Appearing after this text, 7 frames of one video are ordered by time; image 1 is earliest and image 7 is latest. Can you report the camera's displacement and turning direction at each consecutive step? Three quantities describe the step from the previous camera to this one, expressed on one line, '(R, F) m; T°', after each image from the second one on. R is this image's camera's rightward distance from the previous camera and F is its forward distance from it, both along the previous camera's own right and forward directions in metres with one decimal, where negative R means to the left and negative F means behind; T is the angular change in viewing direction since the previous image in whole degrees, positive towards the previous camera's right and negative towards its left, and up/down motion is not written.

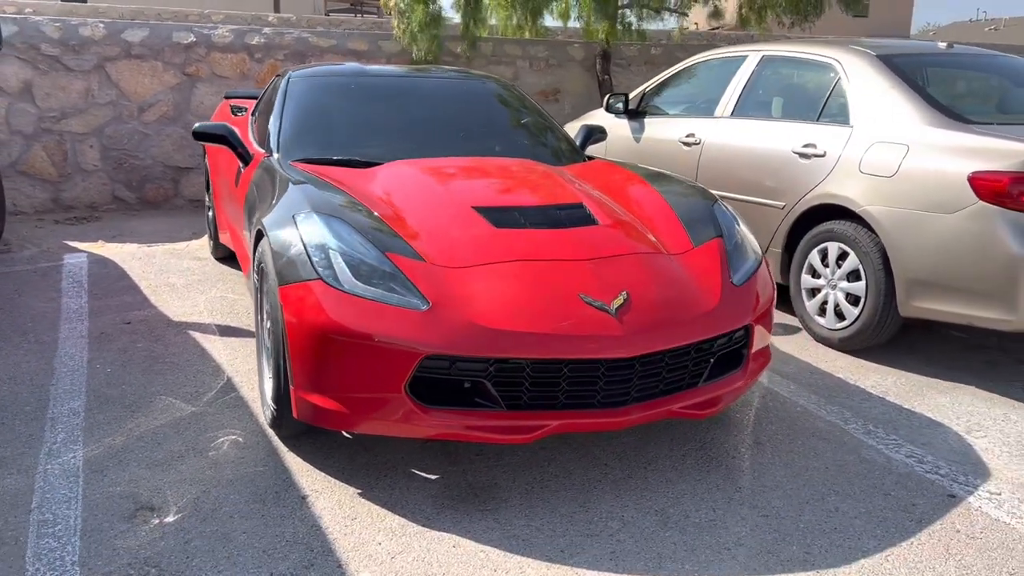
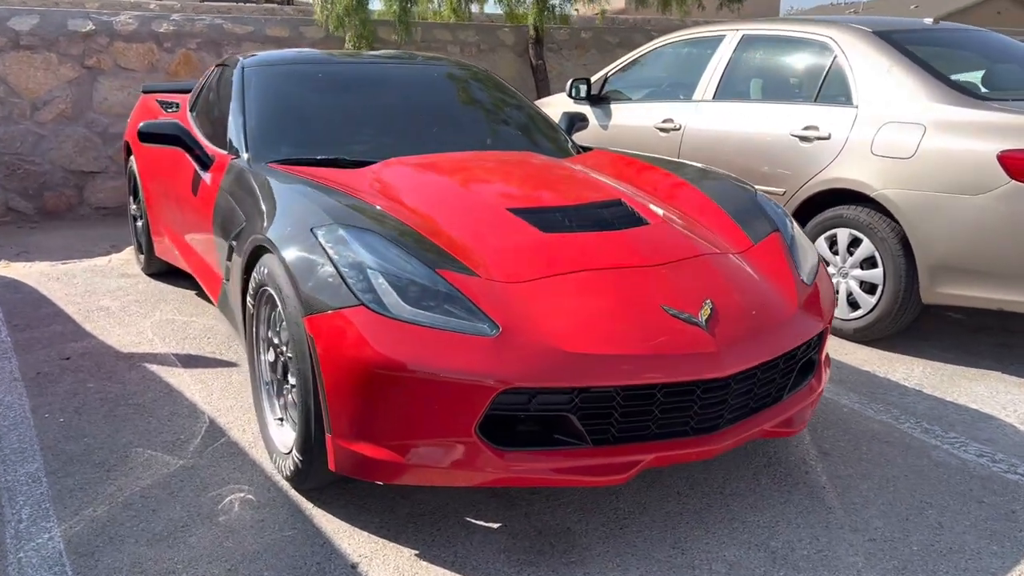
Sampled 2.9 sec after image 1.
(-0.5, +0.4) m; +7°
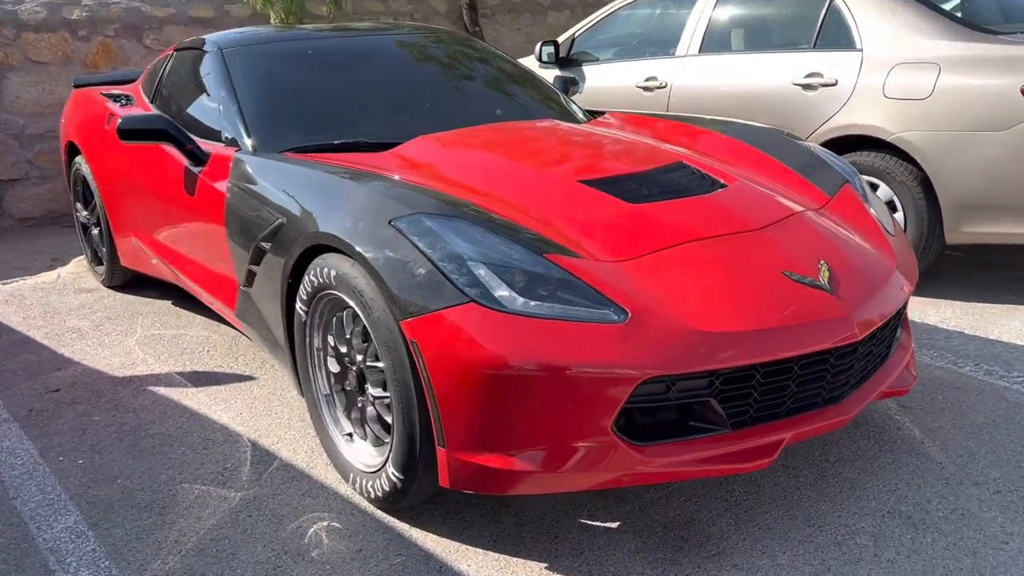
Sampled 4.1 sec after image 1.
(-0.5, +0.2) m; +6°
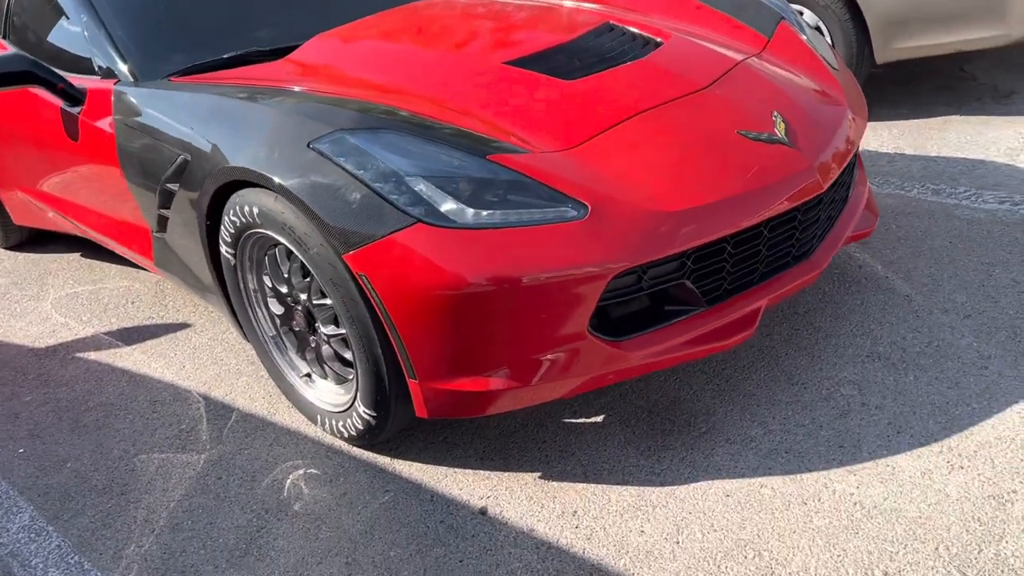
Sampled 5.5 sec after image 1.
(-0.1, +0.2) m; +4°
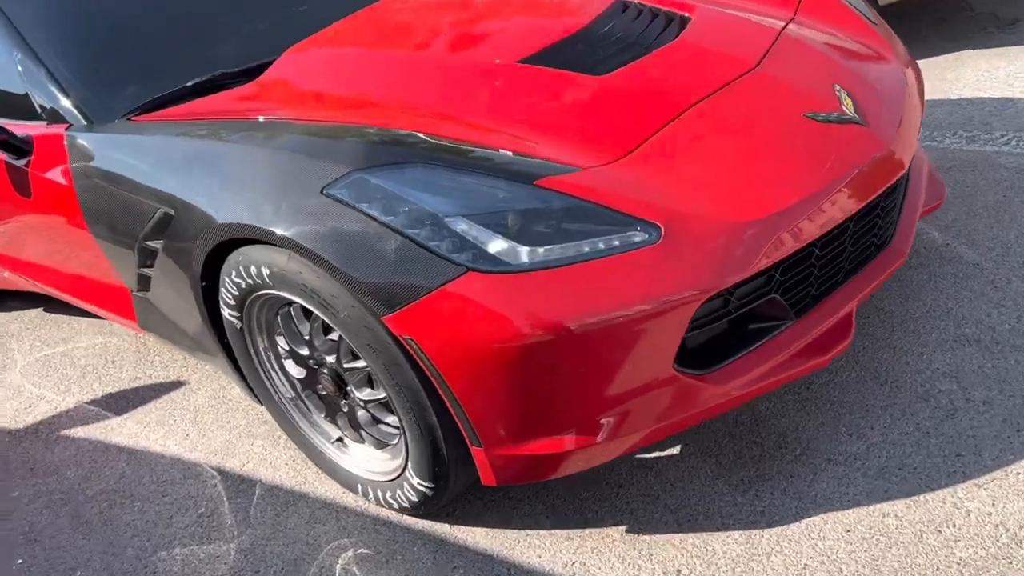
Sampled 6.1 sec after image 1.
(-0.2, +0.3) m; +3°
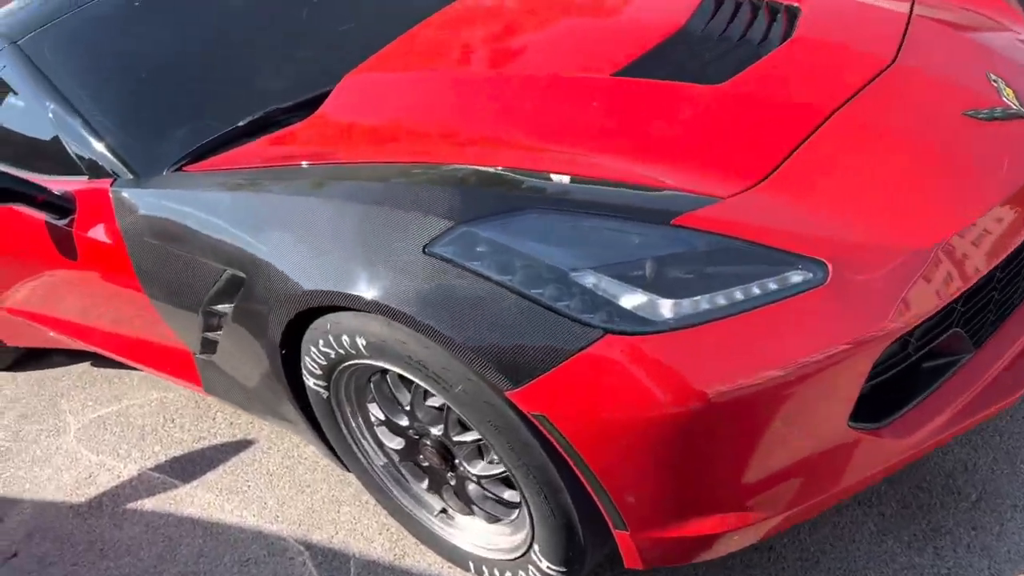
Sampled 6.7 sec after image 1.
(-0.2, +0.2) m; -1°
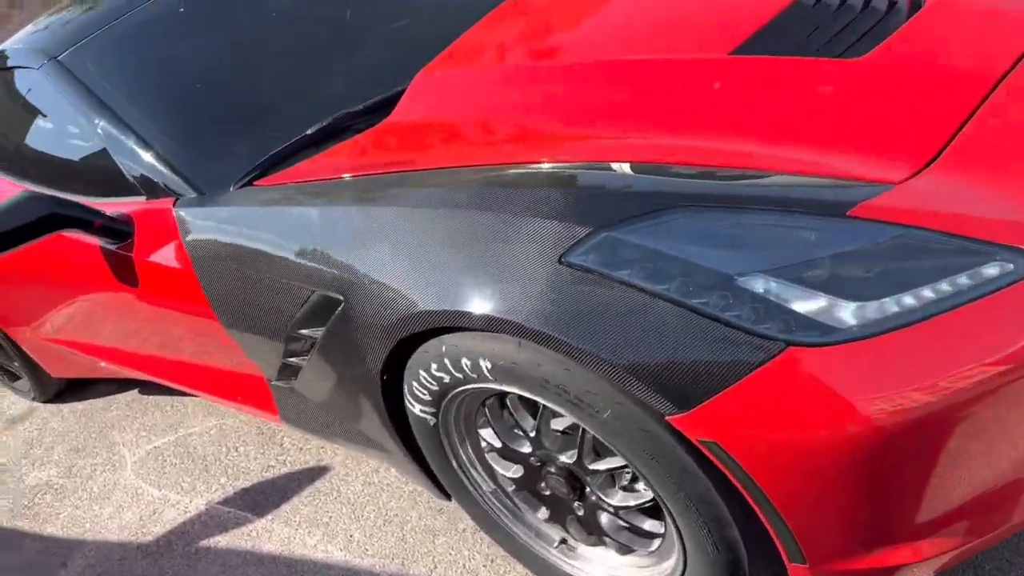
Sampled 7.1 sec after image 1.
(-0.2, +0.2) m; 0°
